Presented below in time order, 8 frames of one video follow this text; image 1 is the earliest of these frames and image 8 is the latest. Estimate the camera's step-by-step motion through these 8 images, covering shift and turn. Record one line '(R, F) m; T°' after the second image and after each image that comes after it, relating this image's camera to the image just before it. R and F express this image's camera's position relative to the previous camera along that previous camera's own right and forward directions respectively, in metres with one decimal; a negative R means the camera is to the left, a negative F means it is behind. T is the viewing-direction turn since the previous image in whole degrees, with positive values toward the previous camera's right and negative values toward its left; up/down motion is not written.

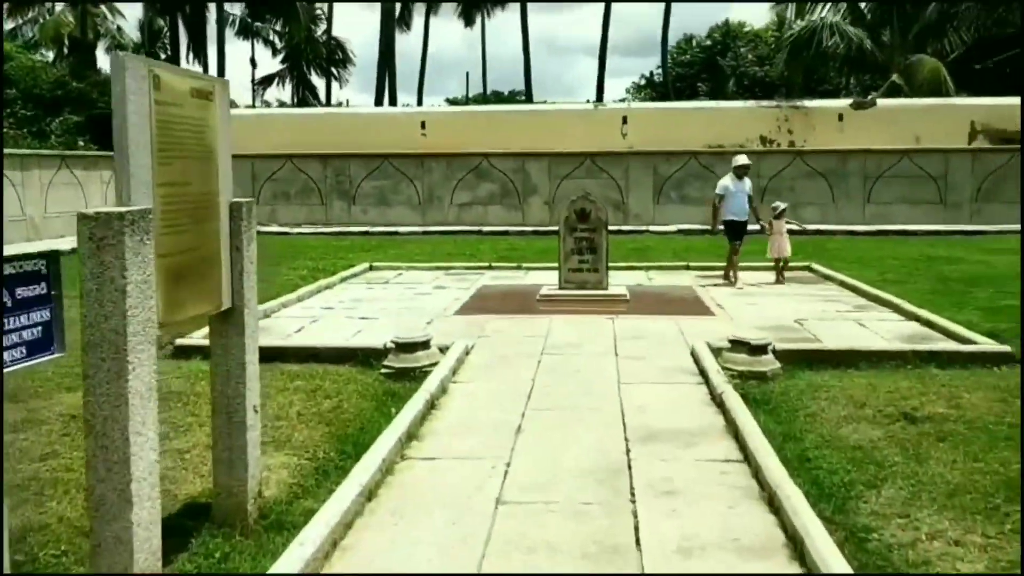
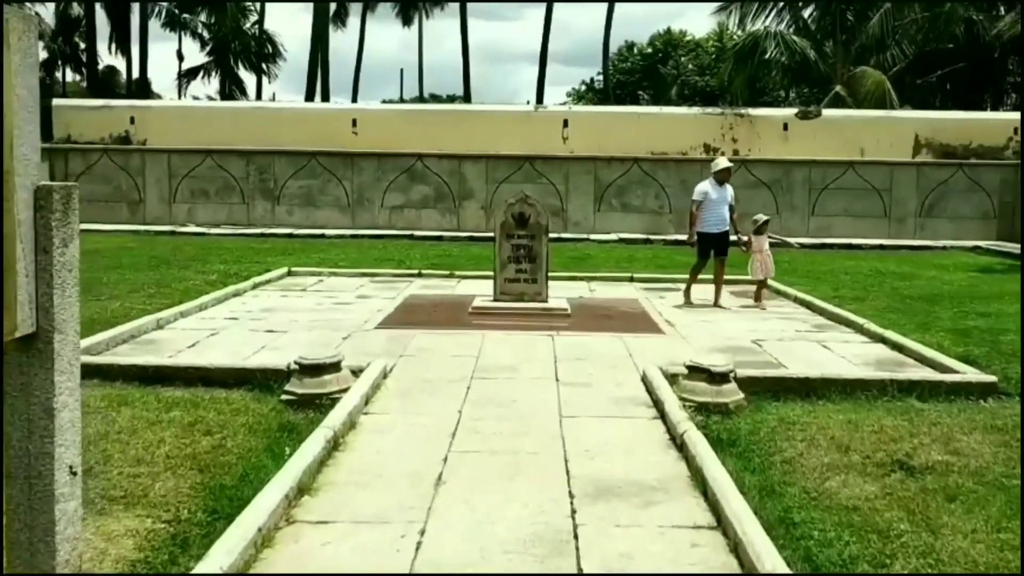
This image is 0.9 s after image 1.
(+0.1, +1.0) m; +4°
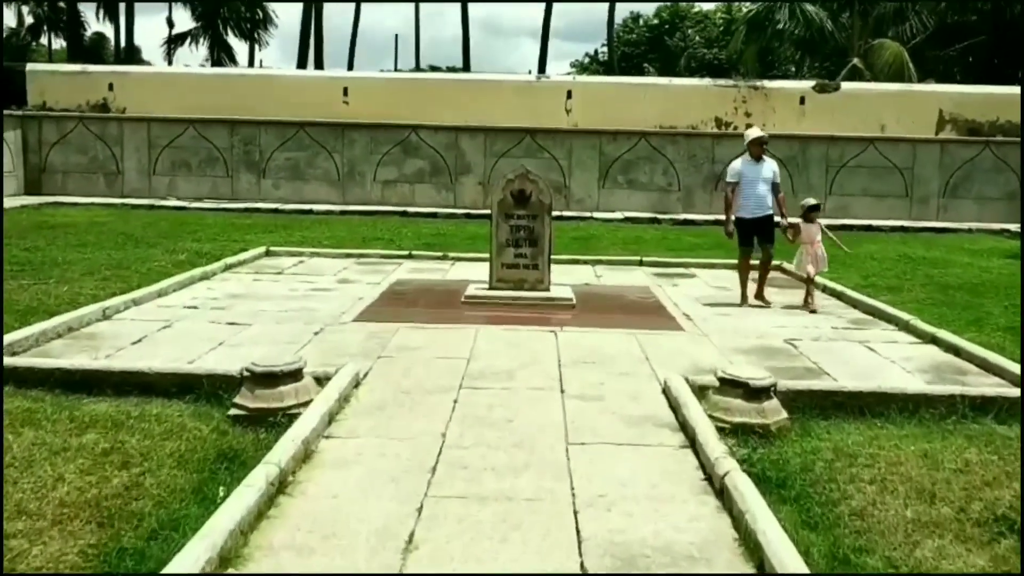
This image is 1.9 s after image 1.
(0.0, +1.1) m; 0°
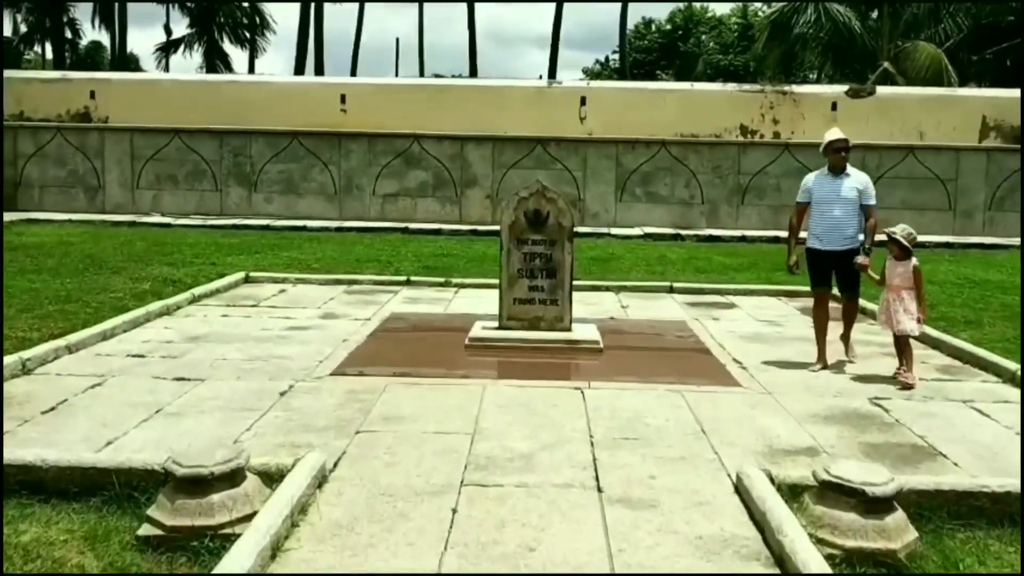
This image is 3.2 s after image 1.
(0.0, +1.4) m; 0°
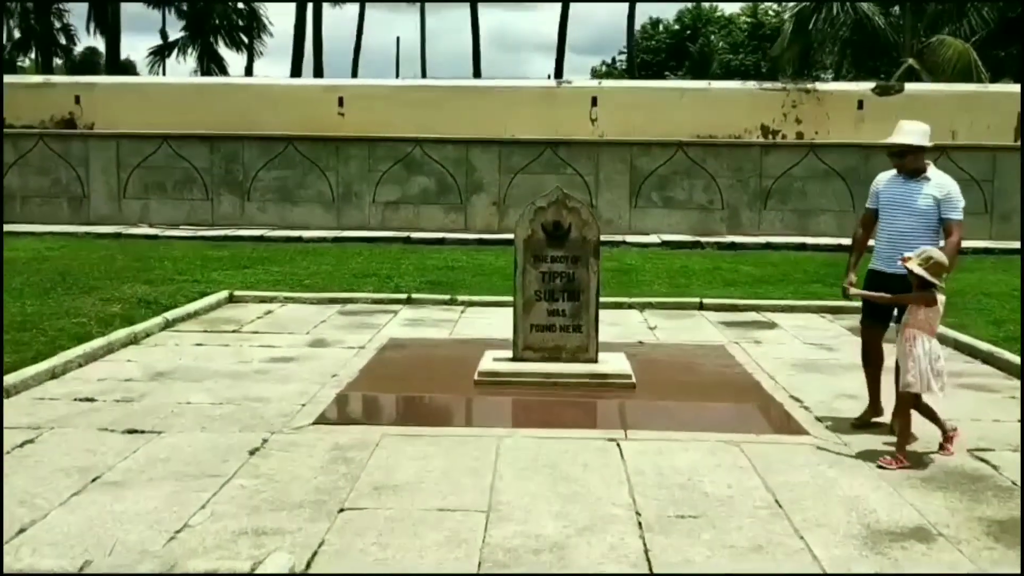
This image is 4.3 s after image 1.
(-0.1, +1.0) m; 0°
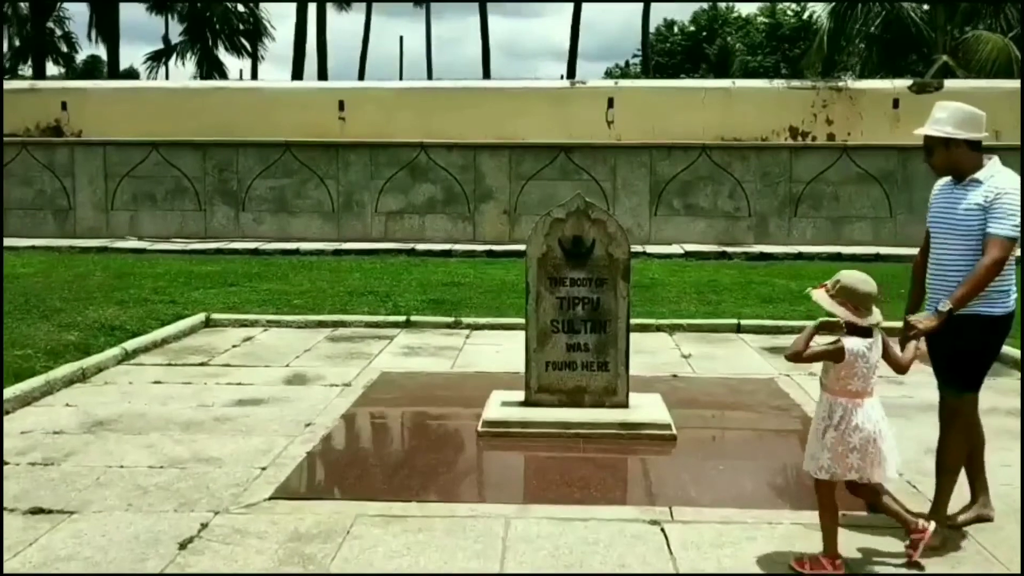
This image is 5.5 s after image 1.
(0.0, +1.1) m; -1°
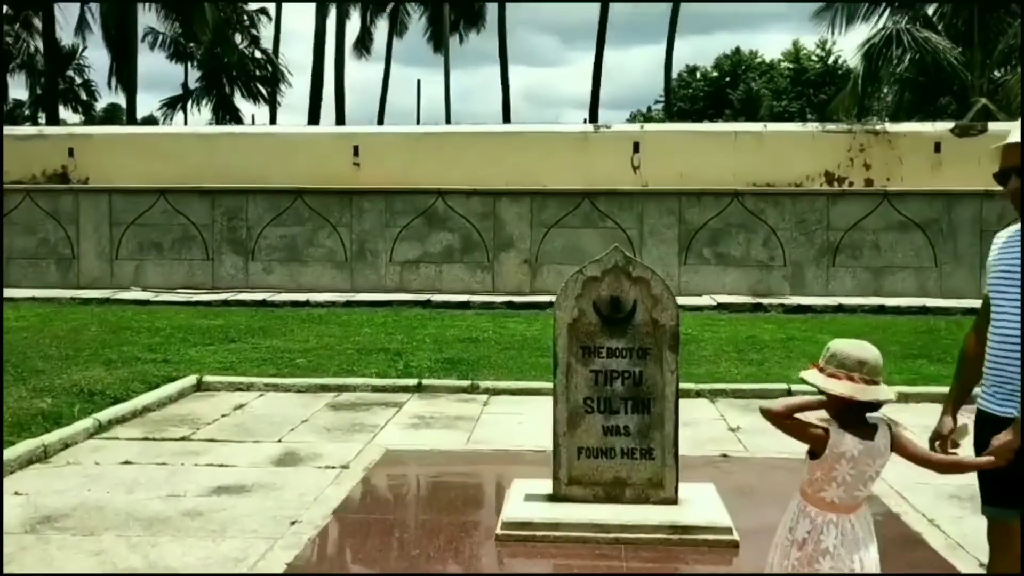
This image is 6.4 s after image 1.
(0.0, +0.8) m; -1°
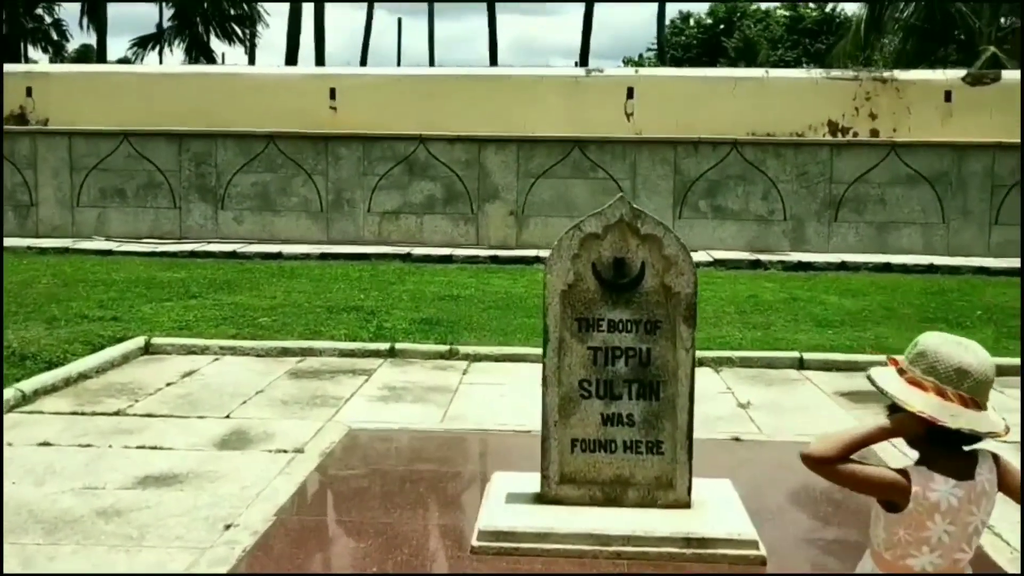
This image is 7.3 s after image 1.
(0.0, +0.7) m; +1°
